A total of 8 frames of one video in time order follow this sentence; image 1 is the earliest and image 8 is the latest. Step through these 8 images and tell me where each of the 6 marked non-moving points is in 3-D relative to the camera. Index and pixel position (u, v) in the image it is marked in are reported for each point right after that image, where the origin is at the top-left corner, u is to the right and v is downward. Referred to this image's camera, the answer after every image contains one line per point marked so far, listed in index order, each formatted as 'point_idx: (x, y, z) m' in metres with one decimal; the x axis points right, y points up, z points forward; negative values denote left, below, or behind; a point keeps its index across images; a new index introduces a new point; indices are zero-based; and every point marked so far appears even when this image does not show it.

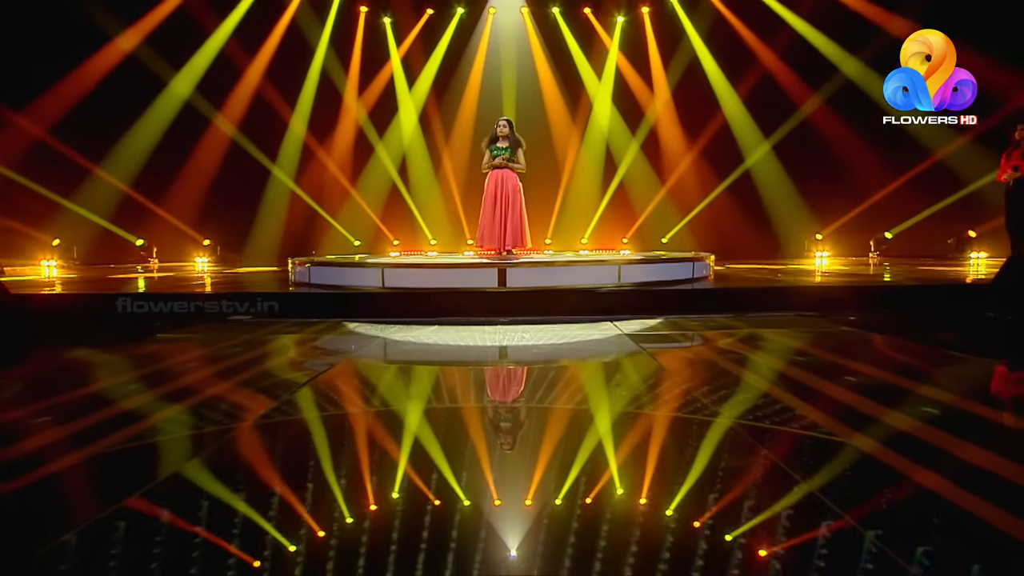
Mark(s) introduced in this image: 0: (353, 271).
0: (-1.0, +0.1, +5.5) m
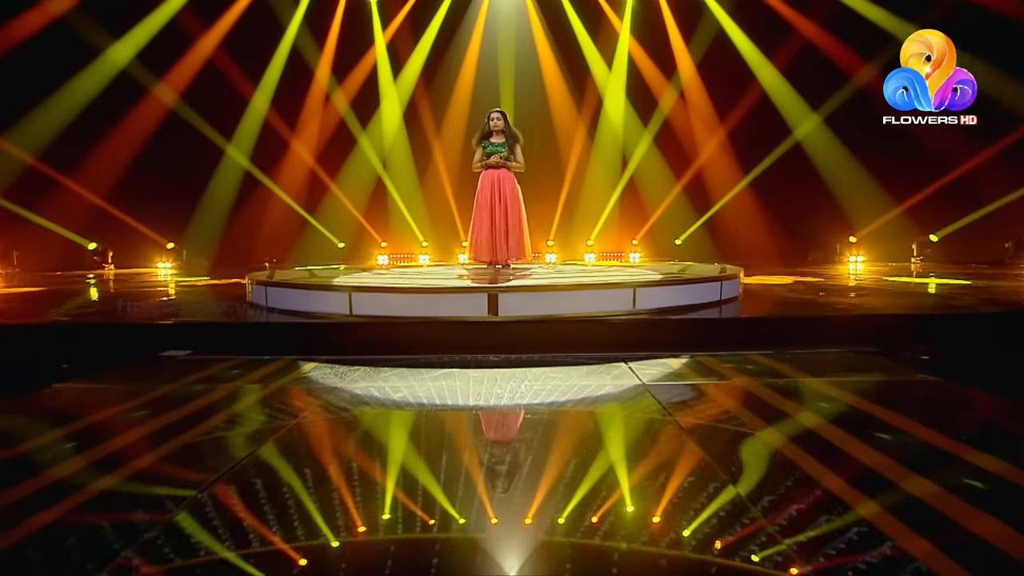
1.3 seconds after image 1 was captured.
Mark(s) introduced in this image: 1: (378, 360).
0: (-1.0, 0.0, +4.6) m
1: (-0.6, -0.3, +4.1) m
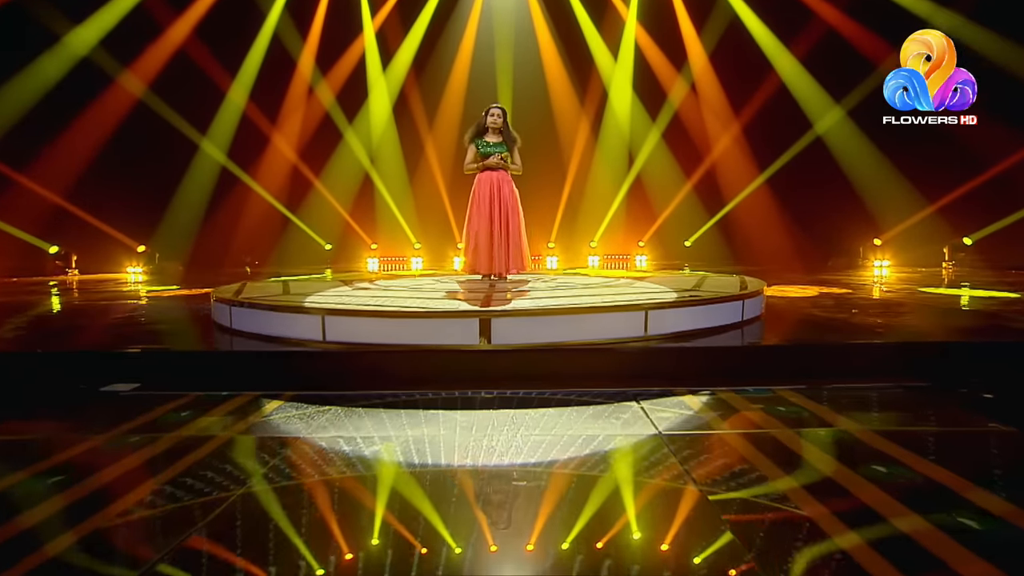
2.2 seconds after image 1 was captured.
0: (-1.1, -0.1, +4.1) m
1: (-0.7, -0.5, +3.6) m
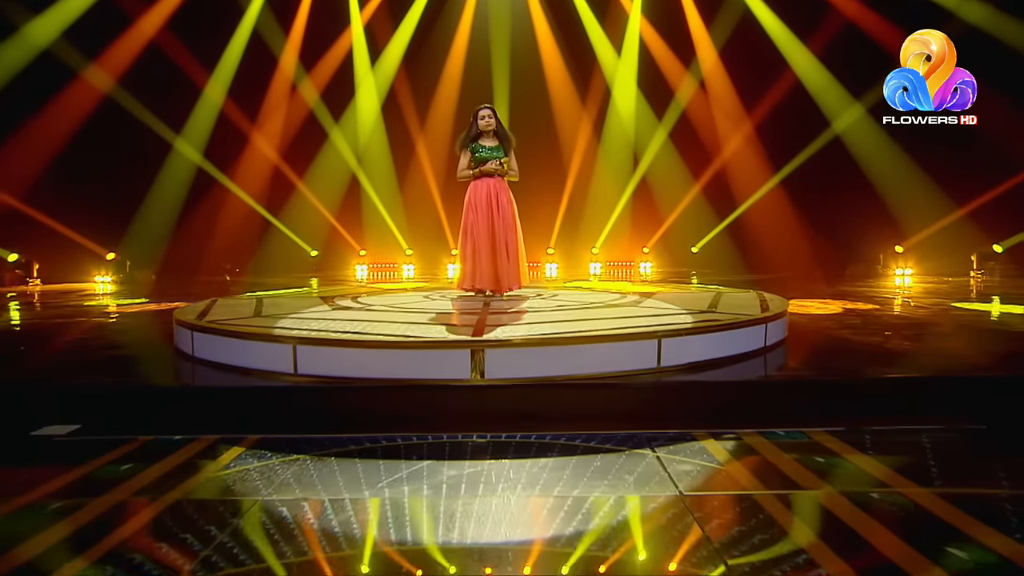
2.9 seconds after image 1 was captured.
0: (-1.1, -0.2, +3.6) m
1: (-0.7, -0.6, +3.1) m
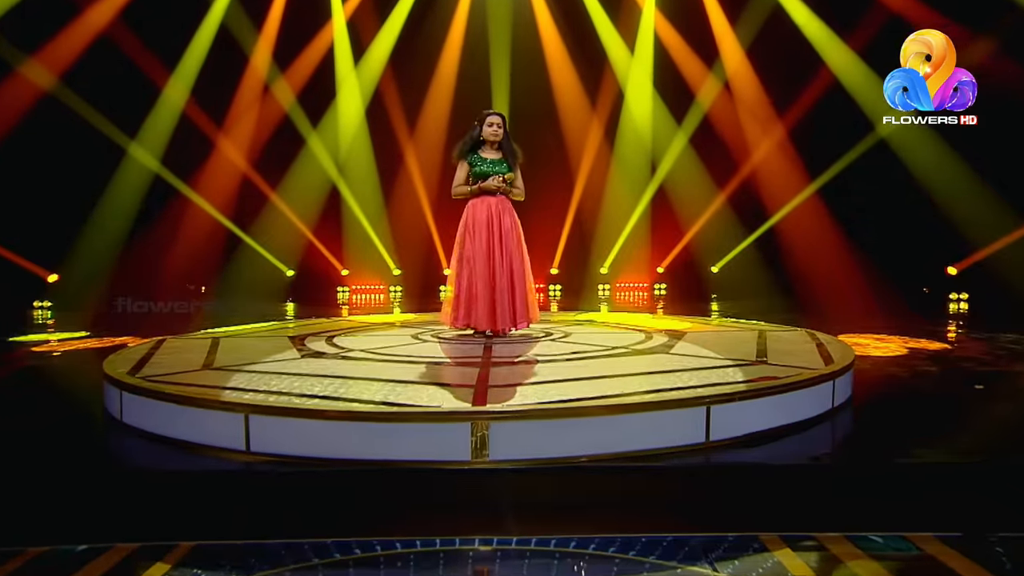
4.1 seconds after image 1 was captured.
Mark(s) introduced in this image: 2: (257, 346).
0: (-1.1, -0.4, +2.9) m
1: (-0.6, -0.7, +2.4) m
2: (-1.1, -0.3, +3.7) m
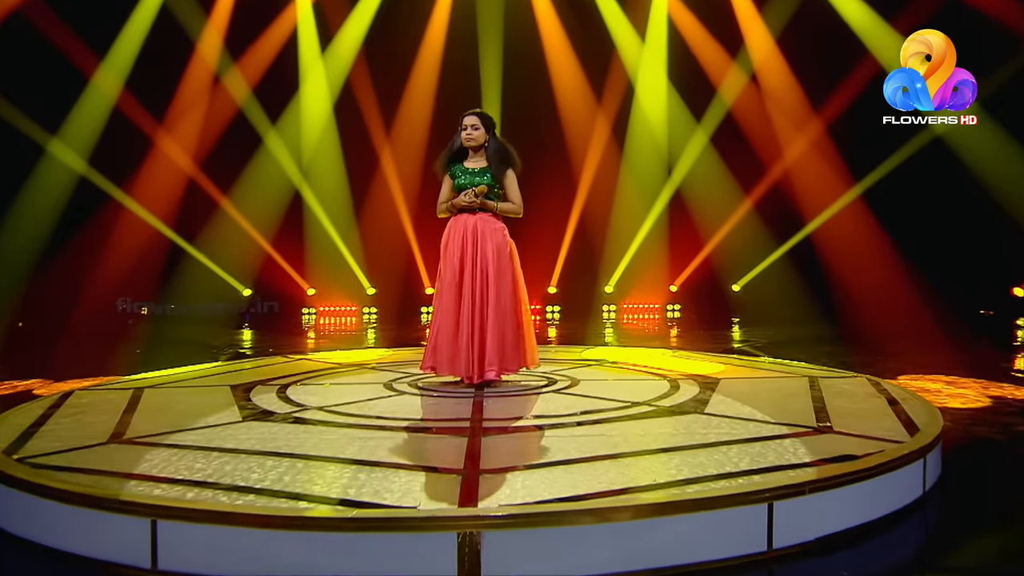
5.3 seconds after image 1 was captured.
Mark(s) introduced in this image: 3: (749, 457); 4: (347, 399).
0: (-1.1, -0.6, +2.1) m
1: (-0.6, -0.9, +1.7) m
2: (-1.1, -0.4, +3.0) m
3: (+0.7, -0.5, +2.4) m
4: (-0.6, -0.4, +3.0) m
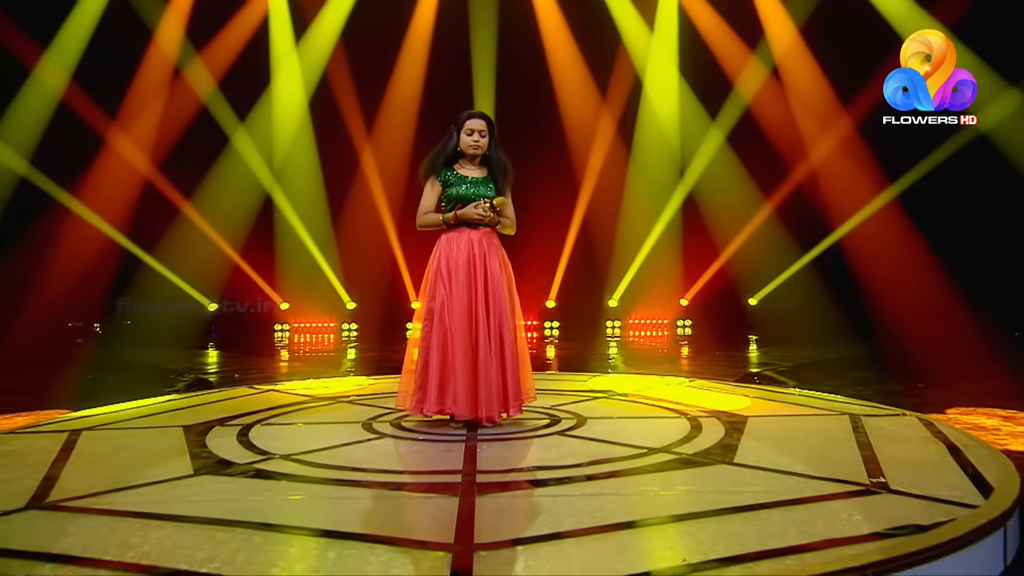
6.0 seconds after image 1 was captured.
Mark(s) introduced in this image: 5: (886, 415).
0: (-1.0, -0.7, +1.7) m
1: (-0.6, -1.0, +1.3) m
2: (-1.1, -0.5, +2.5) m
3: (+0.7, -0.5, +2.0) m
4: (-0.6, -0.5, +2.6) m
5: (+1.2, -0.4, +2.7) m
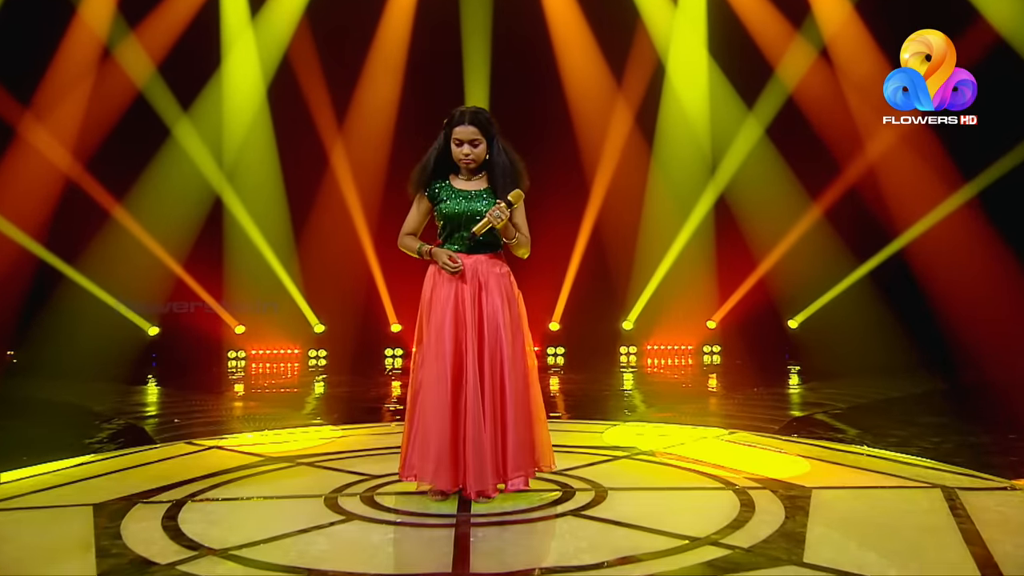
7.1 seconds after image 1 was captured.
0: (-1.0, -0.8, +1.1) m
1: (-0.6, -1.1, +0.7) m
2: (-1.1, -0.6, +1.9) m
3: (+0.7, -0.7, +1.4) m
4: (-0.6, -0.6, +2.0) m
5: (+1.2, -0.5, +2.1) m
